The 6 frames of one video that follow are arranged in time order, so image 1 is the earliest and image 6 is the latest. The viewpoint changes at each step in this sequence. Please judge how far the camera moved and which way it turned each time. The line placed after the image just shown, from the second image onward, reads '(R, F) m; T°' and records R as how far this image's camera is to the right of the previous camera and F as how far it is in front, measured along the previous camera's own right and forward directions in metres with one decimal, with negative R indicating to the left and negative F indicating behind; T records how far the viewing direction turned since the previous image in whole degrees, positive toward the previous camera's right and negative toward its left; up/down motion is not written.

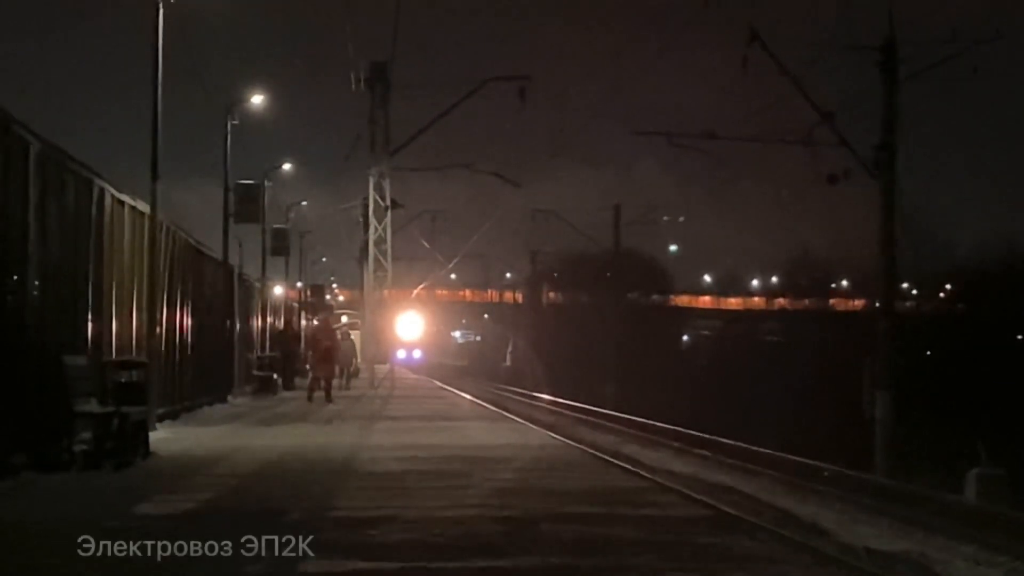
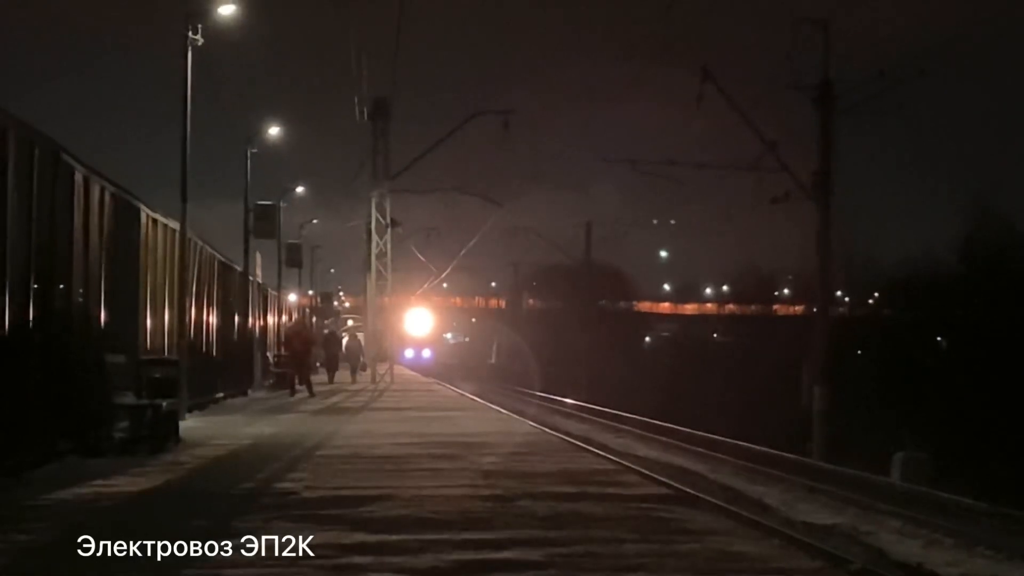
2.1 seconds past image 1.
(+0.5, -1.8) m; -1°
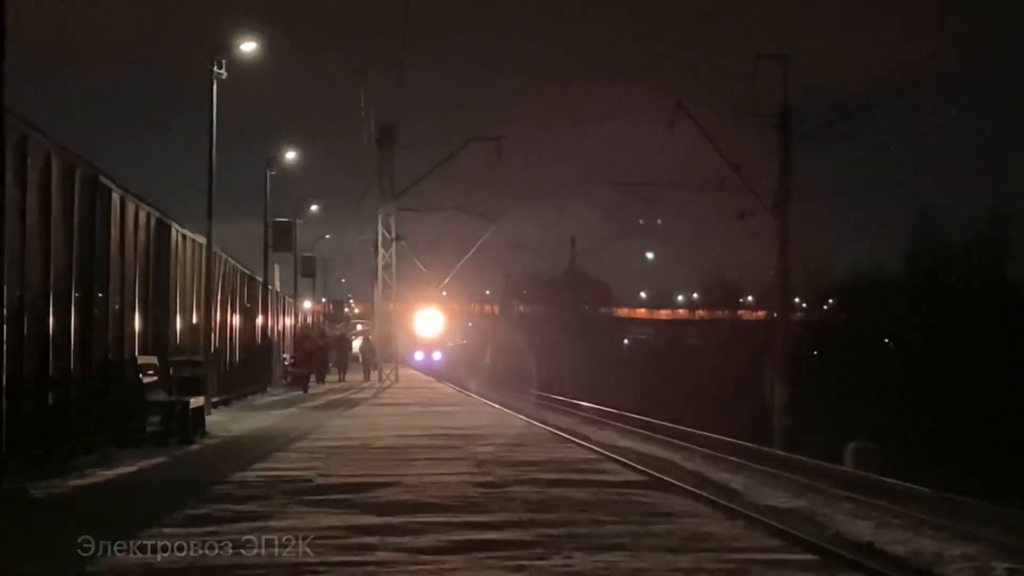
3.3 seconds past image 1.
(+0.2, -1.6) m; 0°
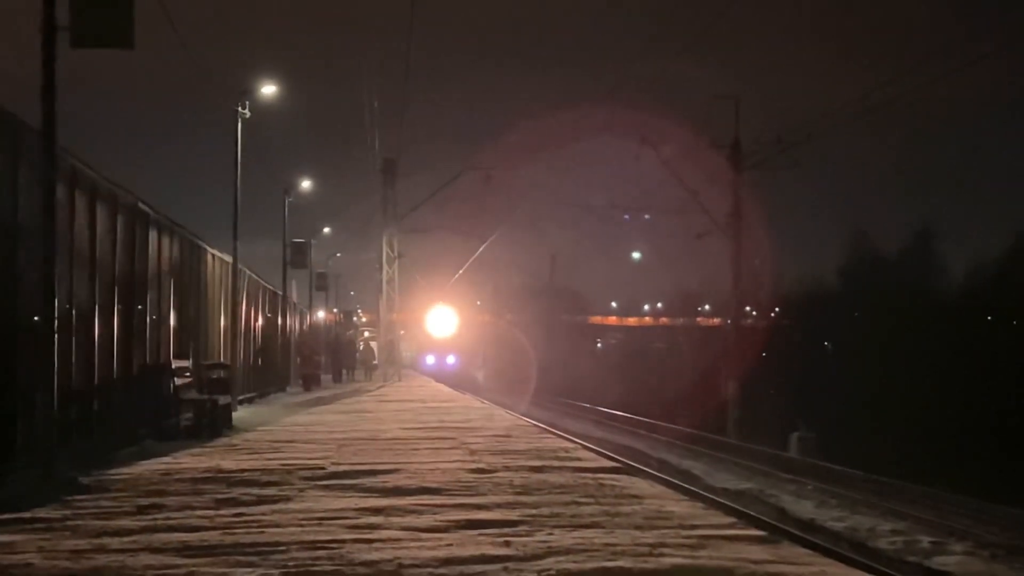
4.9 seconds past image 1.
(+0.3, -2.3) m; 0°
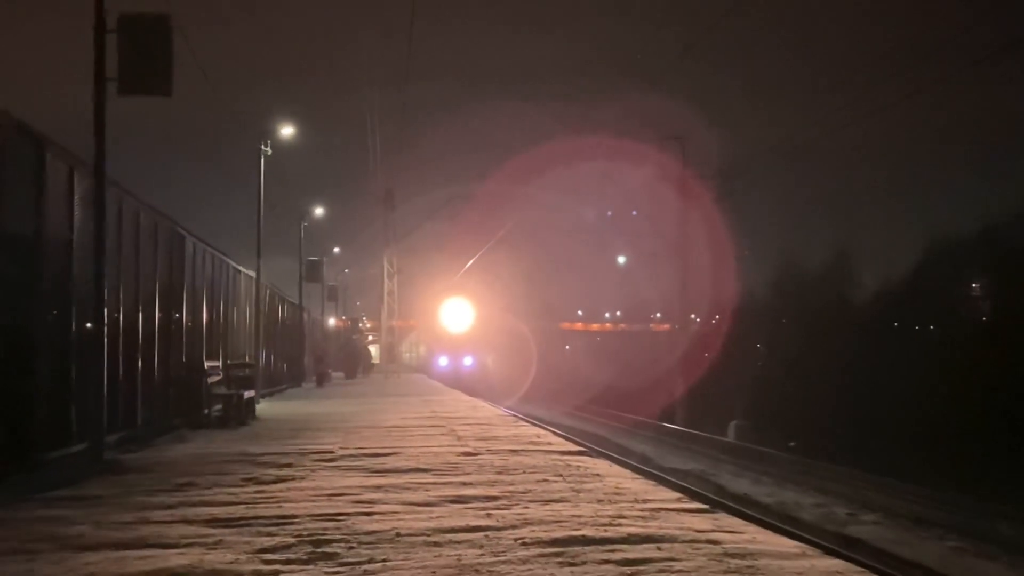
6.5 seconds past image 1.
(+0.3, -3.2) m; 0°
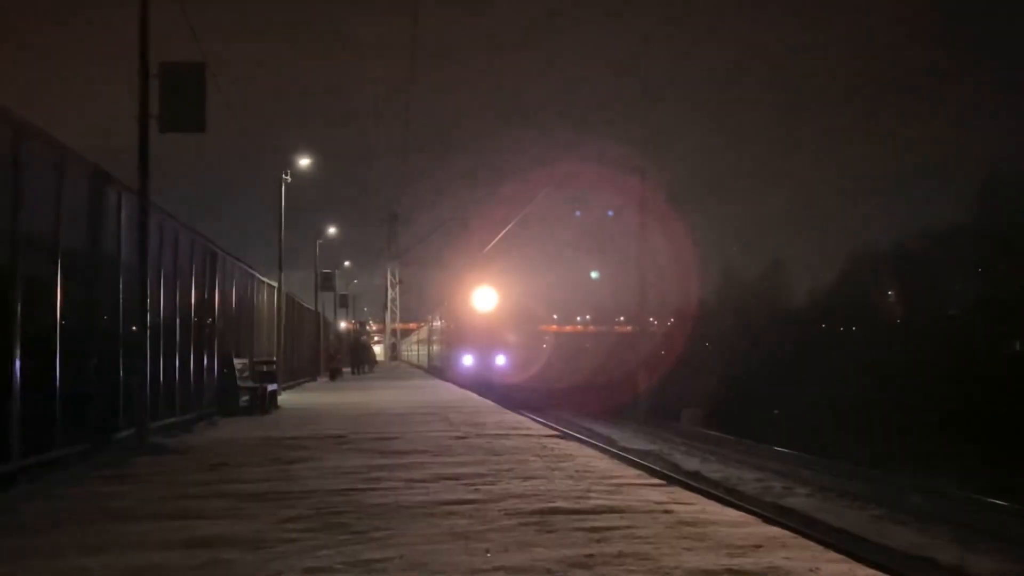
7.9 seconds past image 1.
(+0.4, -3.6) m; 0°
